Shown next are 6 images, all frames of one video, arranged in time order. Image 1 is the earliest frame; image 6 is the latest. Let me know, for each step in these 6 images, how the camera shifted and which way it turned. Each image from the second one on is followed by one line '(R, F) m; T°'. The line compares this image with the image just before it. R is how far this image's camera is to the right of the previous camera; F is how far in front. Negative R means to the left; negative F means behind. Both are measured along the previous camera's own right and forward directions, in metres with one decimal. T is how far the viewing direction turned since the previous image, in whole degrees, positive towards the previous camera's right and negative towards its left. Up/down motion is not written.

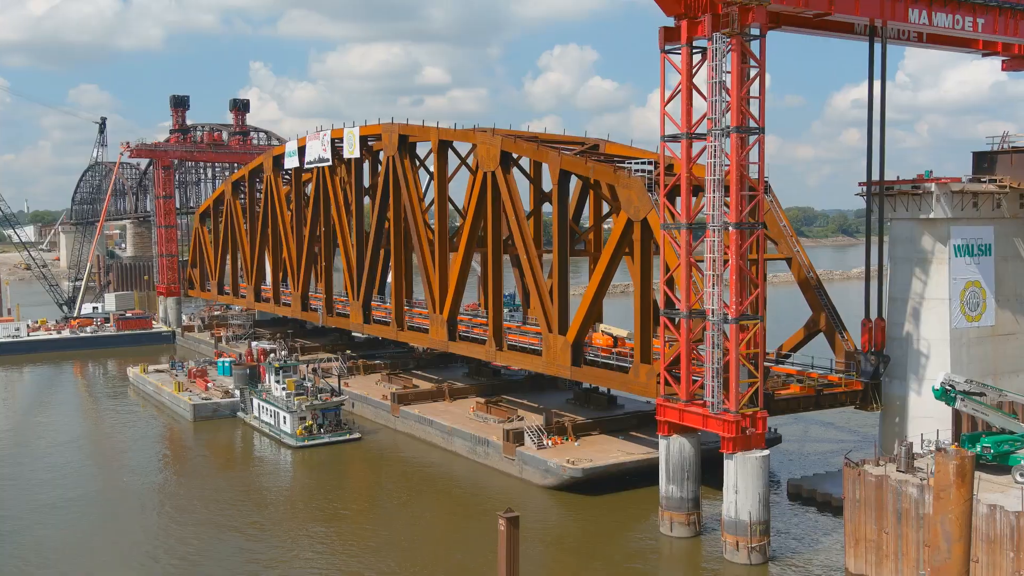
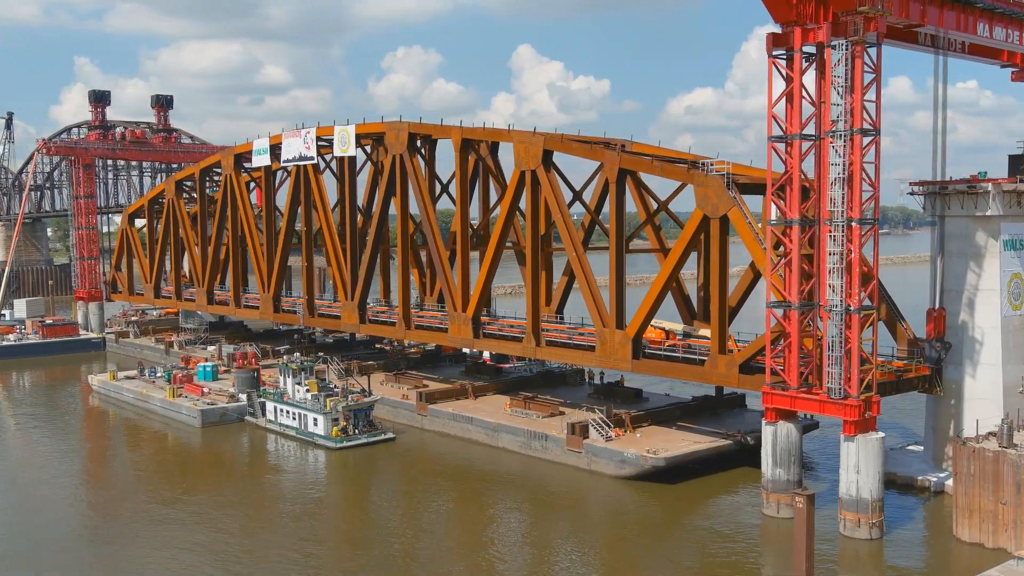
(-5.7, 0.0) m; +8°
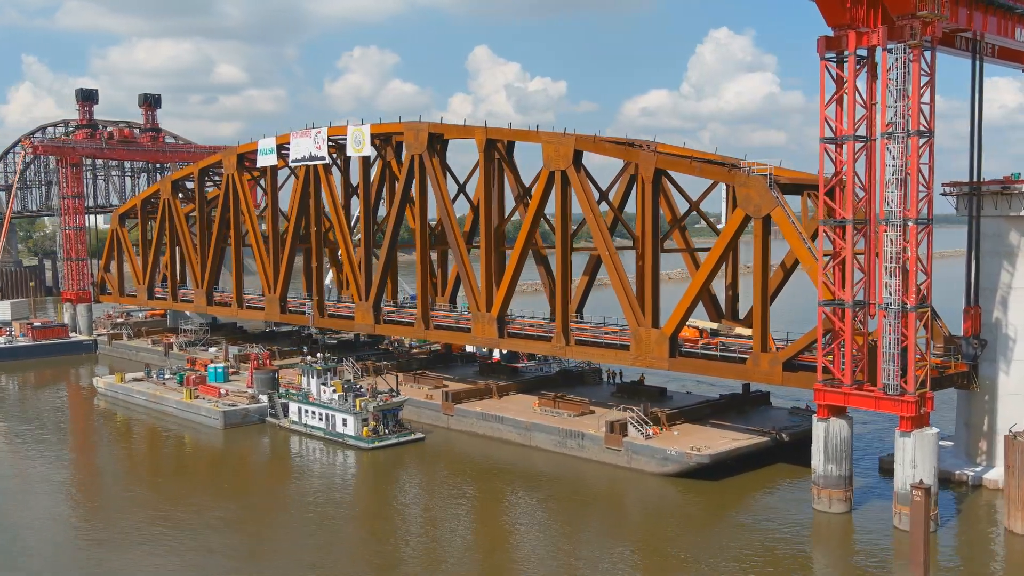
(-2.2, -0.1) m; +2°
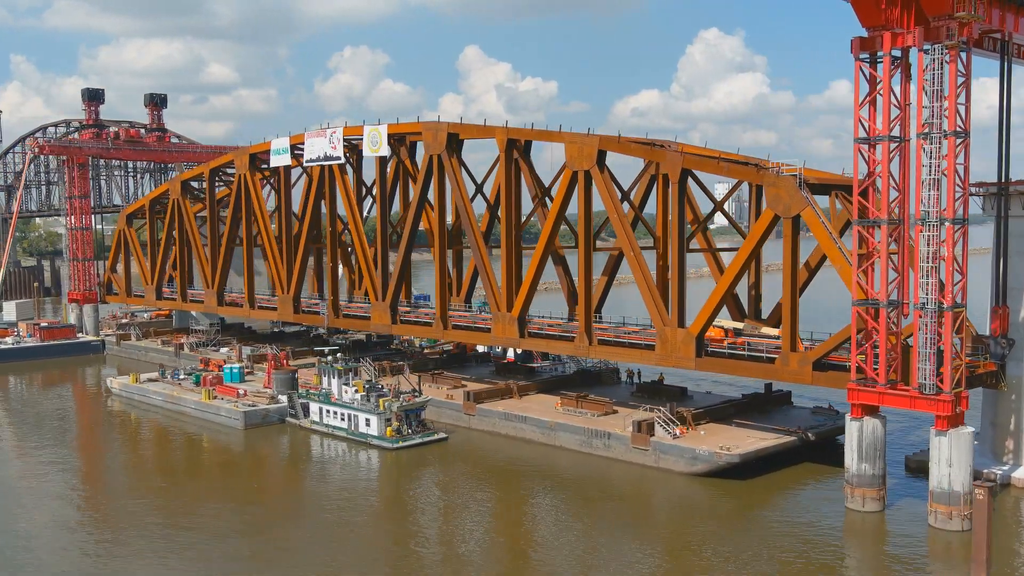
(-1.0, 0.0) m; 0°
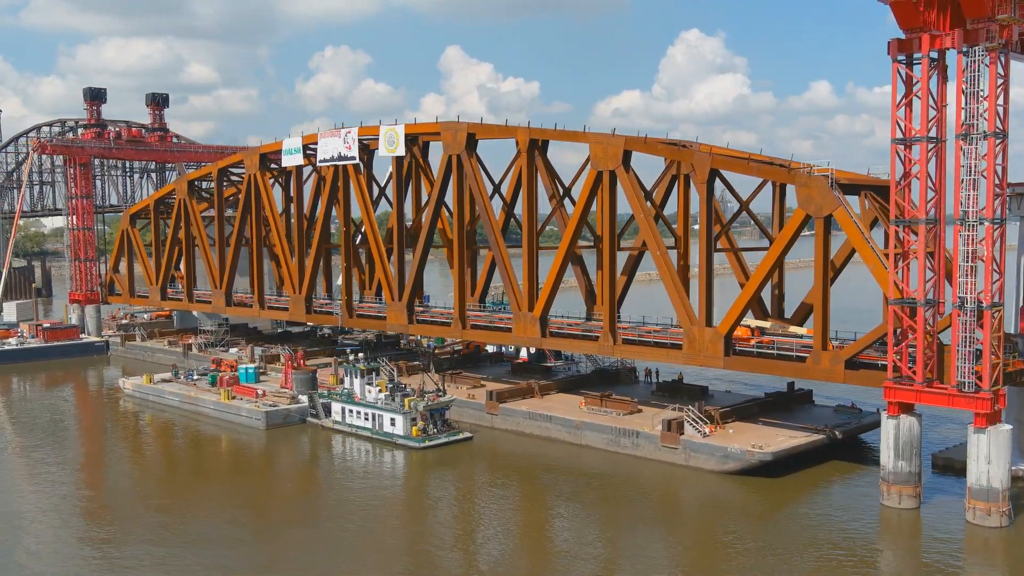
(-1.3, -0.1) m; +1°
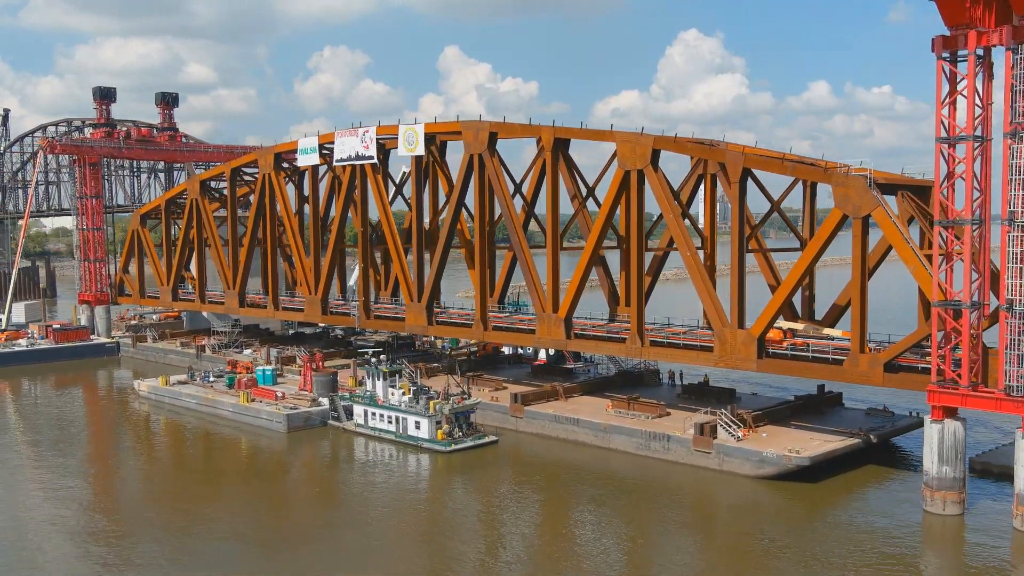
(-0.9, +0.4) m; 0°
